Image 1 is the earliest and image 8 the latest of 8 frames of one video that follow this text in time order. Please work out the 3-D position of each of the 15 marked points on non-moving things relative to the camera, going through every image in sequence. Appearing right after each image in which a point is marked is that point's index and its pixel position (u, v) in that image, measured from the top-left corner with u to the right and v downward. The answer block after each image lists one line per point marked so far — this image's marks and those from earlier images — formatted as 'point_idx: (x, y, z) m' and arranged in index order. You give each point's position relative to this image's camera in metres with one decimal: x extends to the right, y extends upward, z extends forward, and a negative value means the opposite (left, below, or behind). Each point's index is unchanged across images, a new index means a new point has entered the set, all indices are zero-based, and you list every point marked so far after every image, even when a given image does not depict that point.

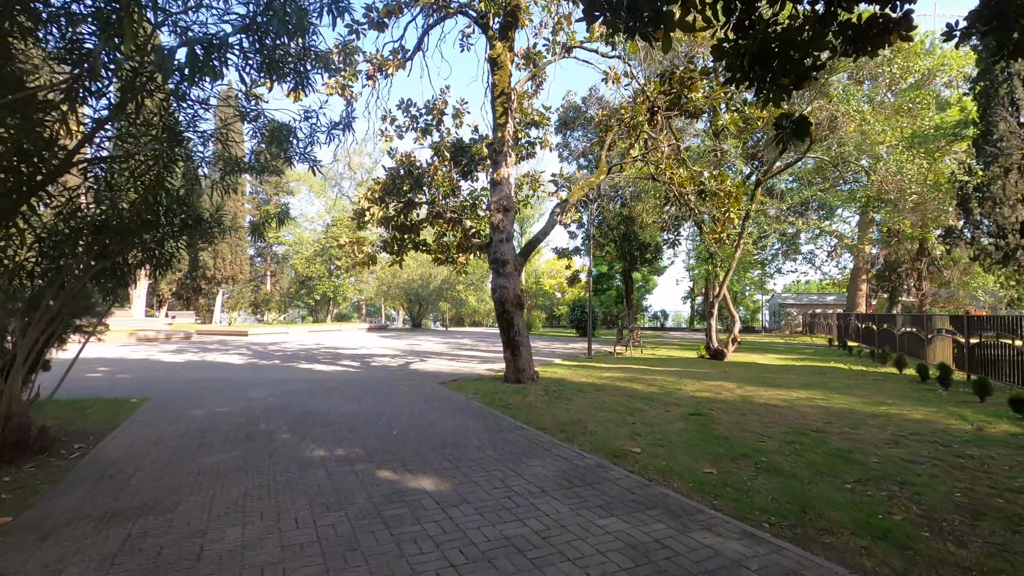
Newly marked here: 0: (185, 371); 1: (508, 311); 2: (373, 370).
0: (-6.9, -1.7, +11.2) m
1: (-0.1, -0.4, +9.1) m
2: (-3.1, -1.8, +11.9) m
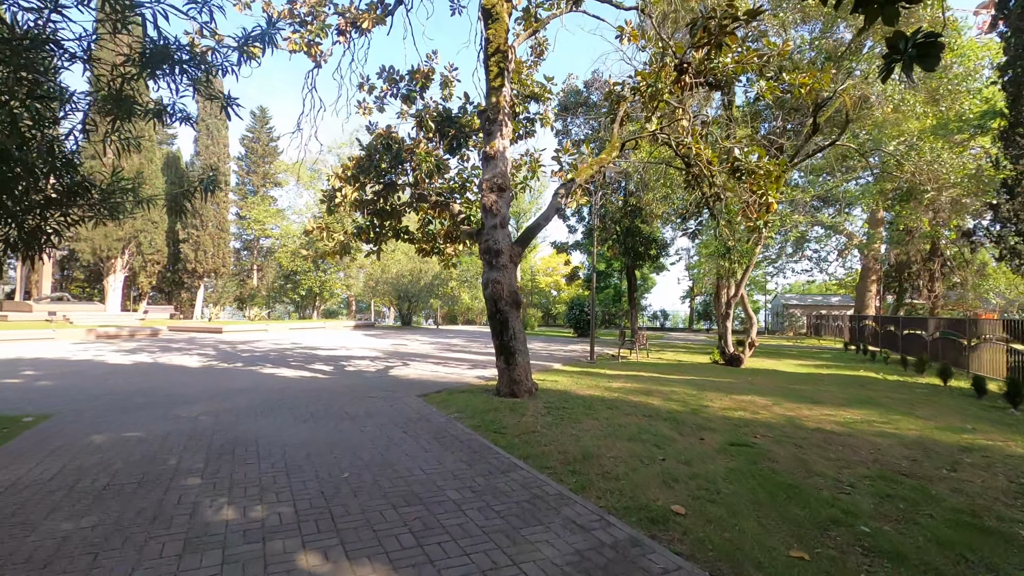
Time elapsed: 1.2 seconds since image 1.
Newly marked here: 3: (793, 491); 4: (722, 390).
0: (-7.0, -1.6, +9.7) m
1: (-0.1, -0.3, +7.6) m
2: (-3.2, -1.7, +10.4) m
3: (+2.1, -1.5, +4.0) m
4: (+3.5, -1.7, +8.9) m
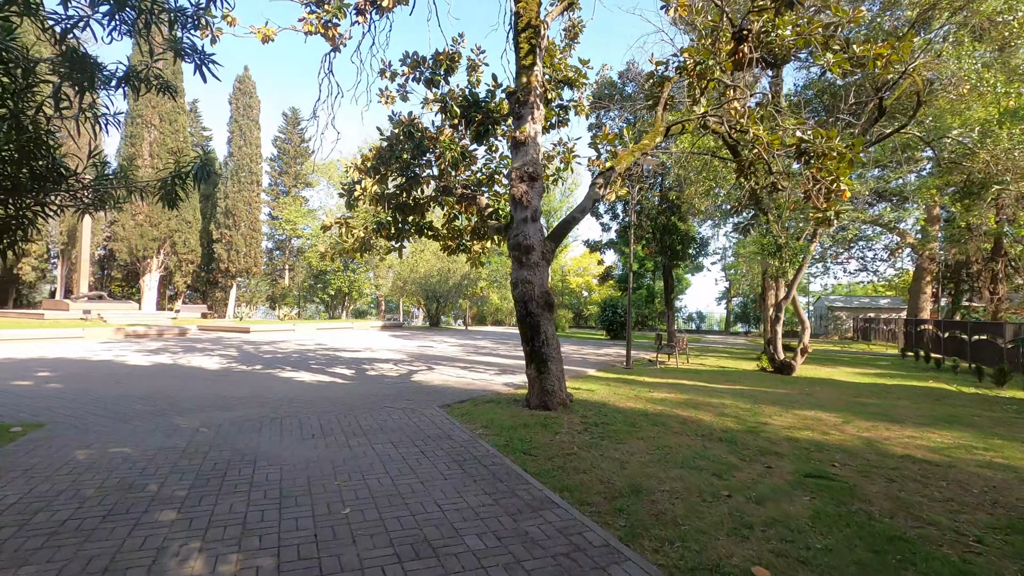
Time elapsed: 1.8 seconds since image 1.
0: (-6.5, -1.5, +9.3) m
1: (+0.3, -0.3, +6.8) m
2: (-2.6, -1.7, +9.8) m
3: (+2.3, -1.5, +3.2) m
4: (+3.9, -1.7, +8.0) m
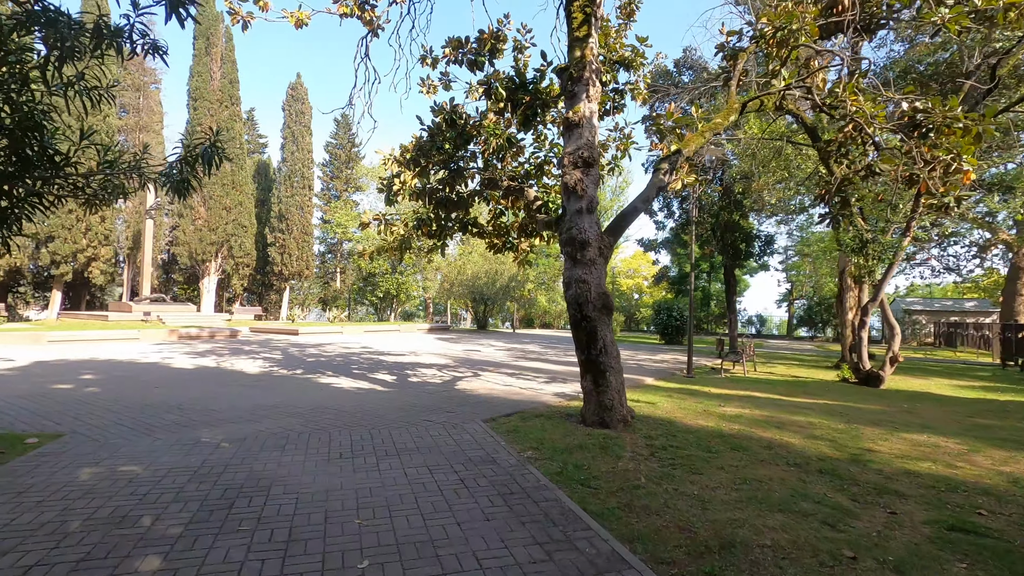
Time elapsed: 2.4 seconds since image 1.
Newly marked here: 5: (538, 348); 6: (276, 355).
0: (-5.6, -1.6, +9.0) m
1: (+0.9, -0.3, +6.0) m
2: (-1.7, -1.7, +9.2) m
3: (+2.6, -1.5, +2.2) m
4: (+4.6, -1.7, +6.8) m
5: (+0.9, -2.1, +18.7) m
6: (-6.0, -1.7, +13.6) m
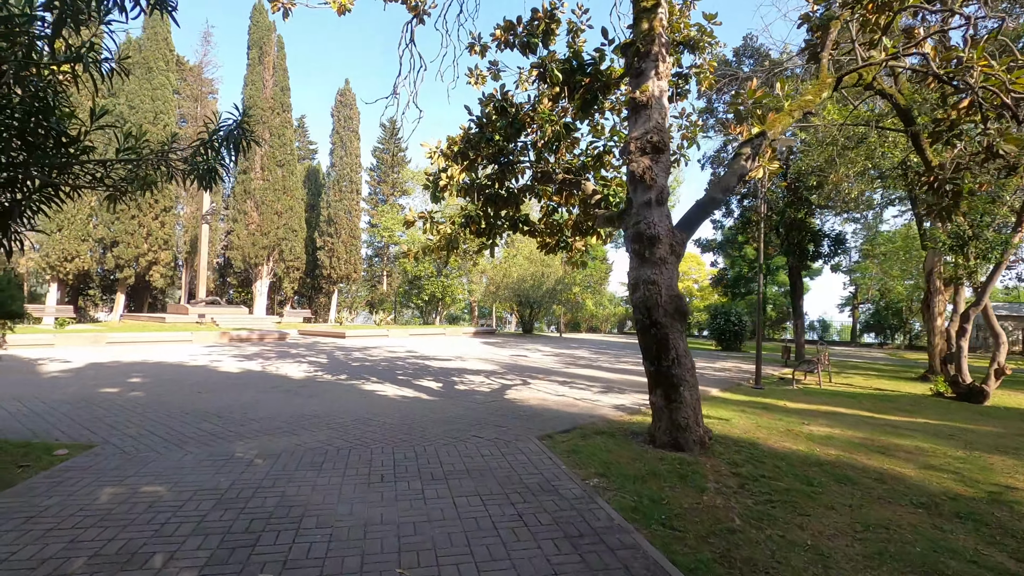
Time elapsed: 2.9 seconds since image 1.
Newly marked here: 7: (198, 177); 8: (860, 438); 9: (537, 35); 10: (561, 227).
0: (-4.8, -1.6, +8.8) m
1: (+1.4, -0.4, +5.3) m
2: (-0.9, -1.7, +8.6) m
3: (+2.8, -1.5, +1.3) m
4: (+5.3, -1.7, +5.8) m
5: (+2.5, -2.2, +17.9) m
6: (-4.7, -1.8, +13.4) m
7: (-3.0, +1.0, +5.0) m
8: (+4.0, -1.7, +6.2) m
9: (+0.3, +3.3, +7.0) m
10: (+0.8, +0.9, +8.4) m
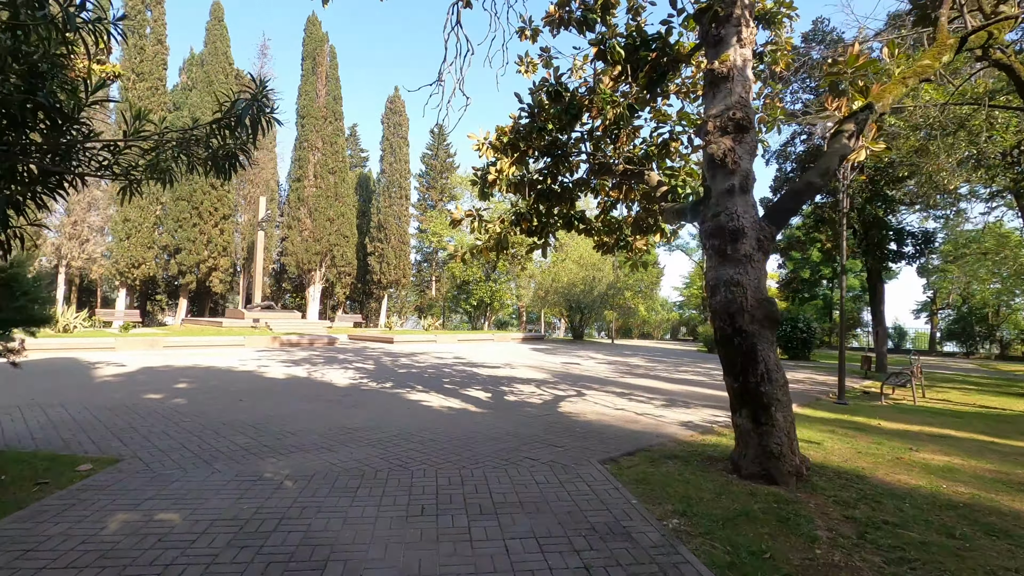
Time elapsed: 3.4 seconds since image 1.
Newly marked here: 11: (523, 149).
0: (-4.0, -1.7, +8.6) m
1: (+1.9, -0.4, +4.5) m
2: (-0.1, -1.8, +8.0) m
3: (+3.0, -1.5, +0.4) m
4: (+5.8, -1.8, +4.6) m
5: (+4.1, -2.3, +17.0) m
6: (-3.5, -1.9, +13.1) m
7: (-2.5, +1.0, +4.6) m
8: (+4.6, -1.7, +5.1) m
9: (+1.0, +3.2, +6.4) m
10: (+1.5, +0.9, +7.7) m
11: (+0.1, +1.8, +6.9) m
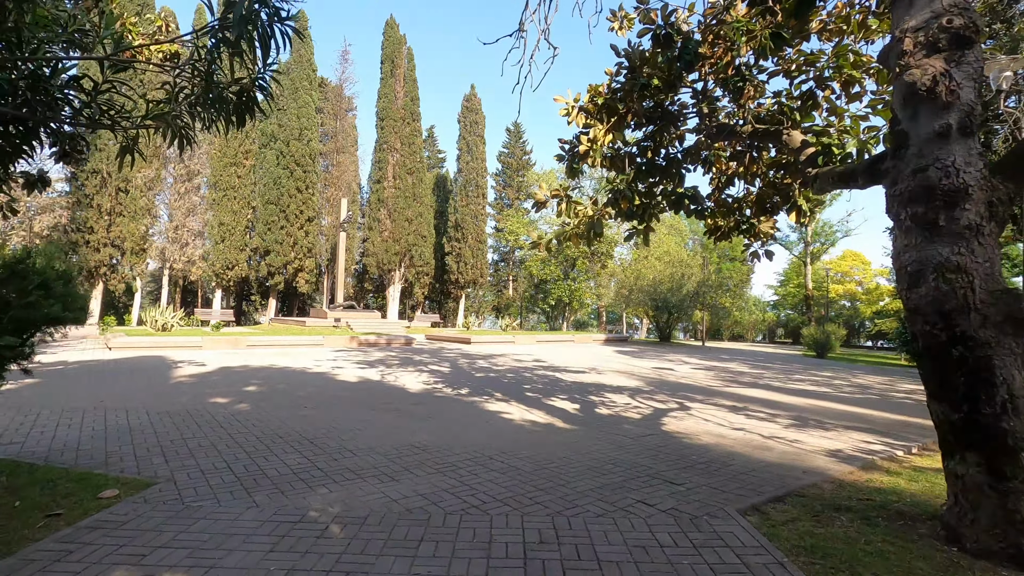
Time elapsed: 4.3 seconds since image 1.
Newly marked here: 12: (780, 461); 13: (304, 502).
0: (-2.7, -1.6, +7.9) m
1: (+2.6, -0.3, +3.0) m
2: (+1.1, -1.7, +6.8) m
3: (+3.1, -1.4, -1.2) m
4: (+6.4, -1.7, +2.6) m
5: (+6.6, -2.2, +15.1) m
6: (-1.6, -1.8, +12.3) m
7: (-1.8, +1.1, +3.8) m
8: (+5.3, -1.6, +3.3) m
9: (+1.9, +3.3, +5.1) m
10: (+2.7, +1.0, +6.3) m
11: (+1.2, +1.8, +5.7) m
12: (+2.6, -1.7, +5.1) m
13: (-1.4, -1.5, +3.7) m
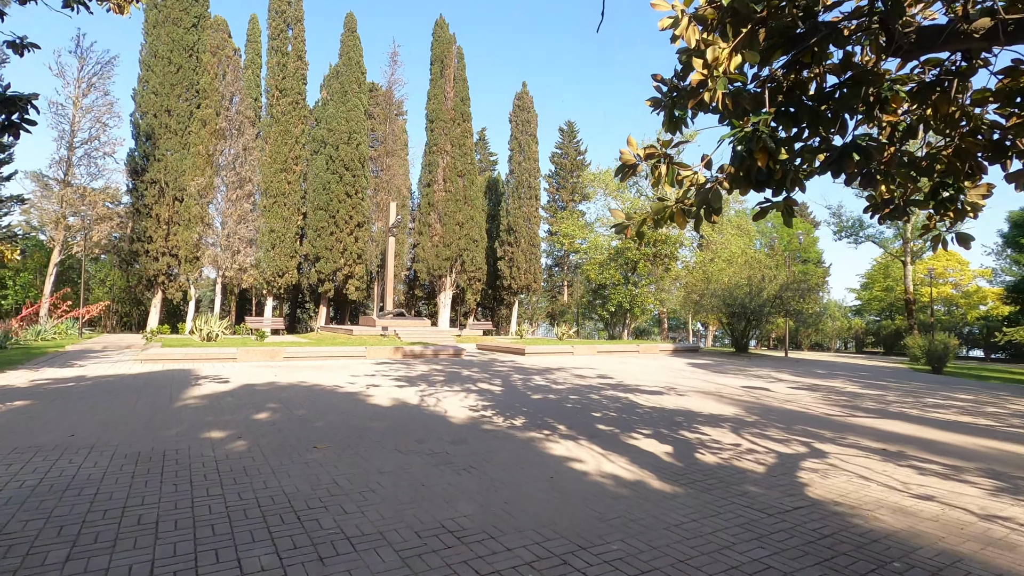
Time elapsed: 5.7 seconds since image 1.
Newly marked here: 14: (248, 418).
0: (-1.9, -1.7, +6.3) m
1: (+2.9, -0.3, +0.9) m
2: (+1.8, -1.7, +4.9) m
3: (+2.9, -1.3, -3.3) m
4: (+6.7, -1.6, +0.1) m
5: (+8.0, -2.3, +12.5) m
6: (-0.3, -1.9, +10.6) m
7: (-1.4, +1.1, +2.1) m
8: (+5.6, -1.6, +0.9) m
9: (+2.4, +3.3, +3.1) m
10: (+3.2, +1.0, +4.2) m
11: (+1.7, +1.8, +3.7) m
12: (+3.1, -1.6, +3.0) m
13: (-1.1, -1.5, +2.0) m
14: (-3.4, -1.7, +6.9) m
